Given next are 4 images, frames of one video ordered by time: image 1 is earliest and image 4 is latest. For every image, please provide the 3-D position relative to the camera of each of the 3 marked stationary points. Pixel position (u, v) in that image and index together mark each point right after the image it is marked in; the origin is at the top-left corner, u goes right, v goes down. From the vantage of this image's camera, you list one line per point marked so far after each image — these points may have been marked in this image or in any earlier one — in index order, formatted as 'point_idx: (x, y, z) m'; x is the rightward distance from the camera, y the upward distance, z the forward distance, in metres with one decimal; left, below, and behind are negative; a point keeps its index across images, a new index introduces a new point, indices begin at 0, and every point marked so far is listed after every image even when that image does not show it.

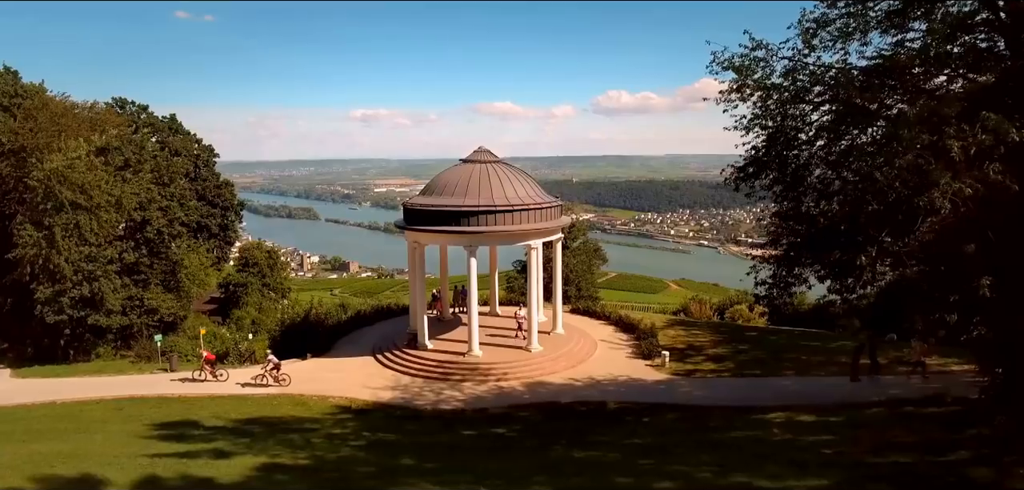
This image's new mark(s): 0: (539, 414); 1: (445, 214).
0: (+0.7, -4.3, +15.3) m
1: (-2.1, +1.0, +18.8) m
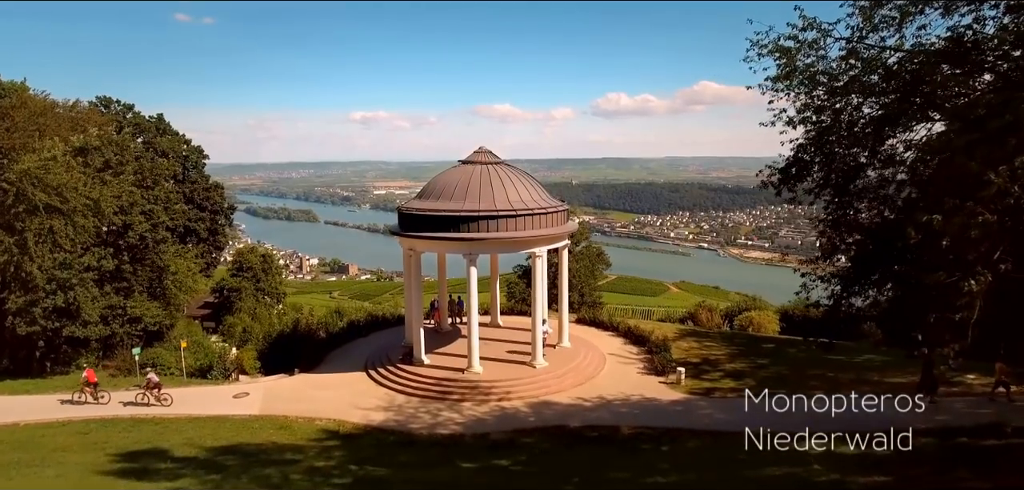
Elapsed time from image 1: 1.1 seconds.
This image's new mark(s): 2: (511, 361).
0: (+0.8, -4.5, +13.8) m
1: (-2.0, +0.7, +17.4) m
2: (0.0, -3.6, +18.6) m
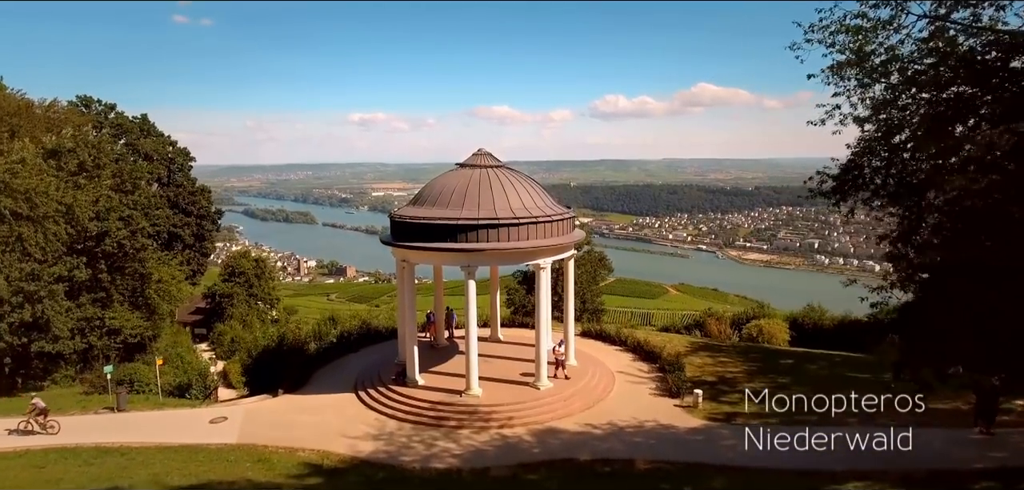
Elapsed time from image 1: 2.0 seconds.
0: (+0.9, -4.8, +12.4) m
1: (-1.9, +0.4, +15.9) m
2: (0.0, -3.9, +17.2) m
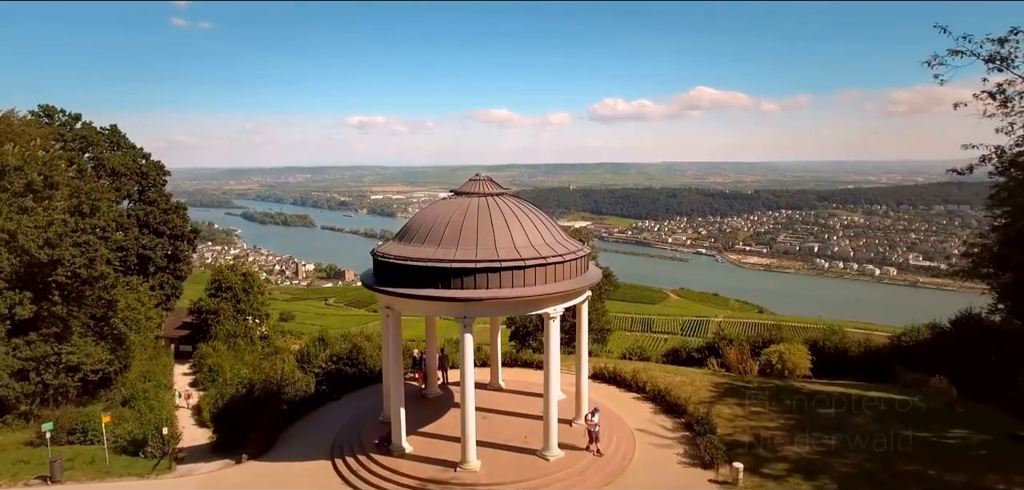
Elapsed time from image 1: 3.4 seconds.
0: (+1.0, -5.8, +9.8) m
1: (-1.8, -0.6, +13.3) m
2: (+0.1, -4.9, +14.5) m
